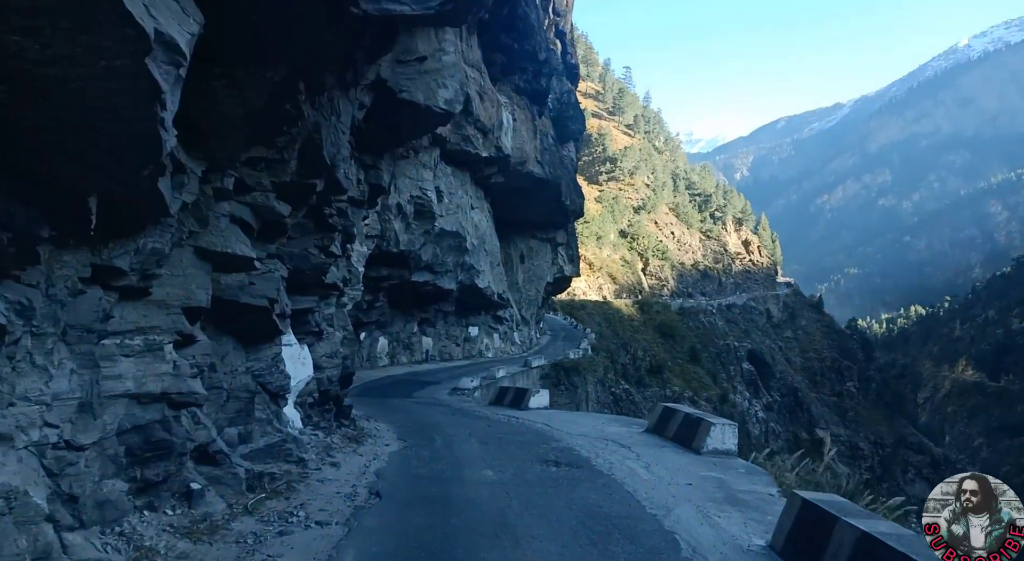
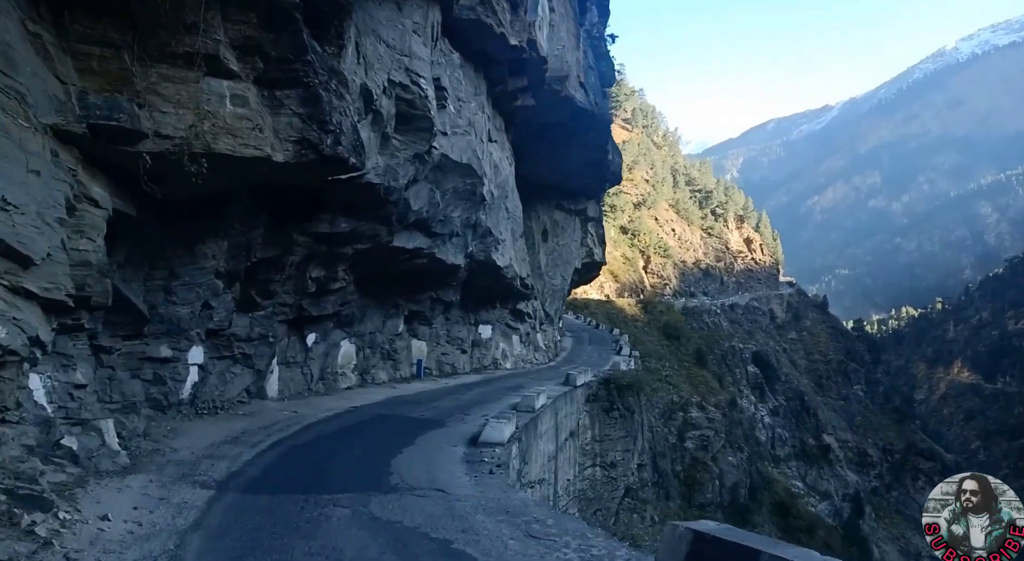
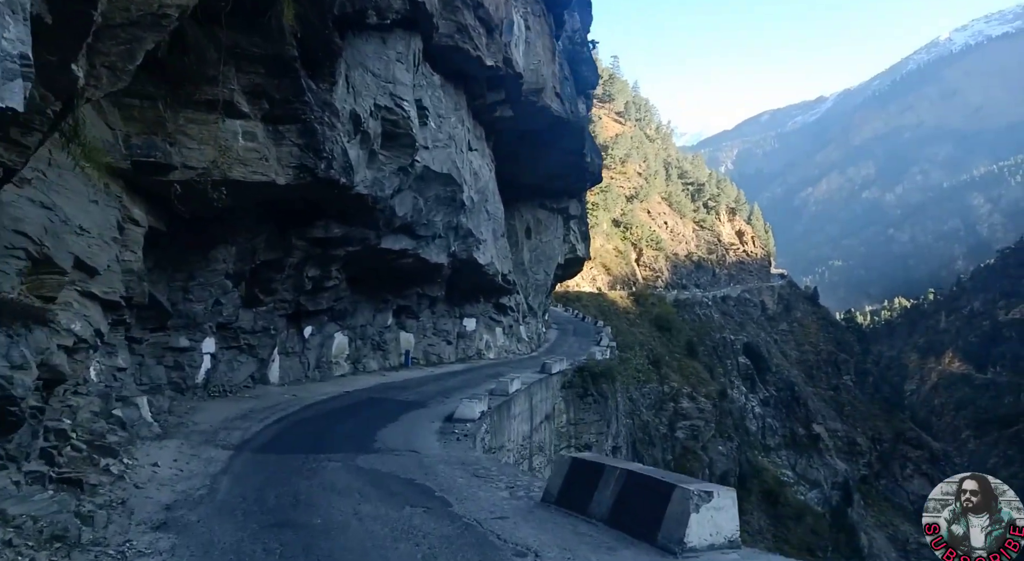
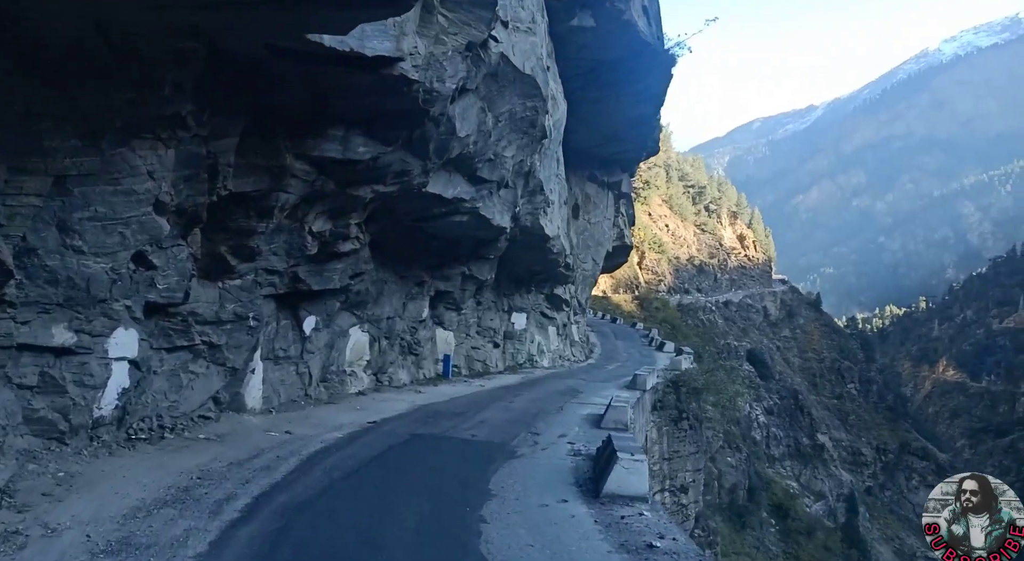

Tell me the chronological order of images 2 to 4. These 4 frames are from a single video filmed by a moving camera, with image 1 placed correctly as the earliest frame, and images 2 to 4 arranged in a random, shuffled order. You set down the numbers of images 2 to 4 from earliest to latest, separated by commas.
3, 2, 4
